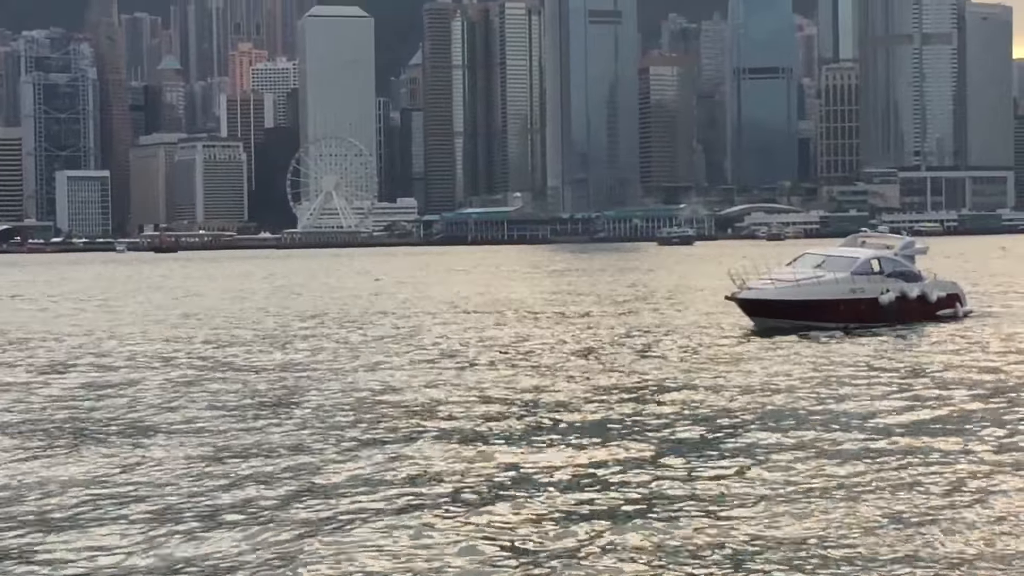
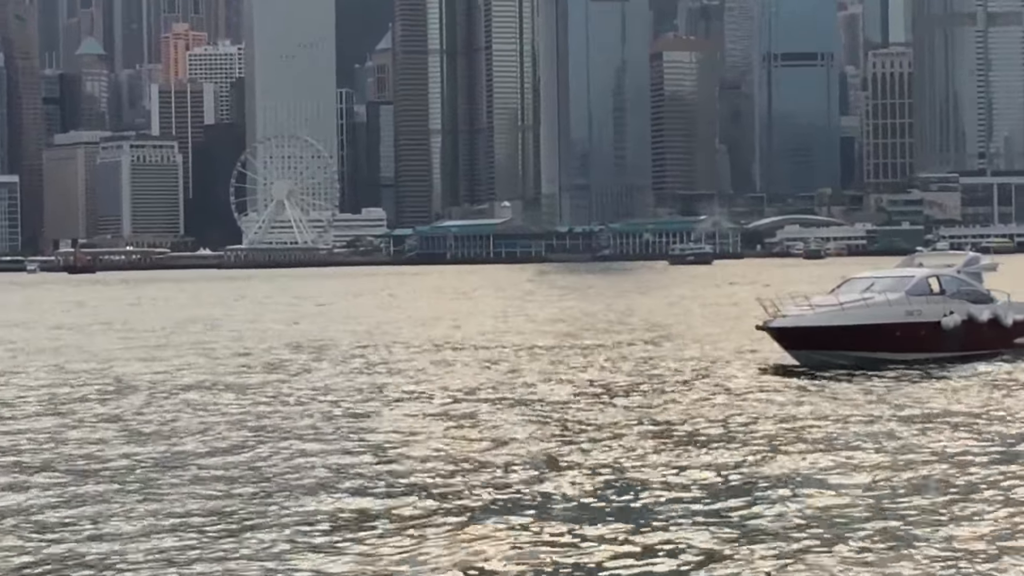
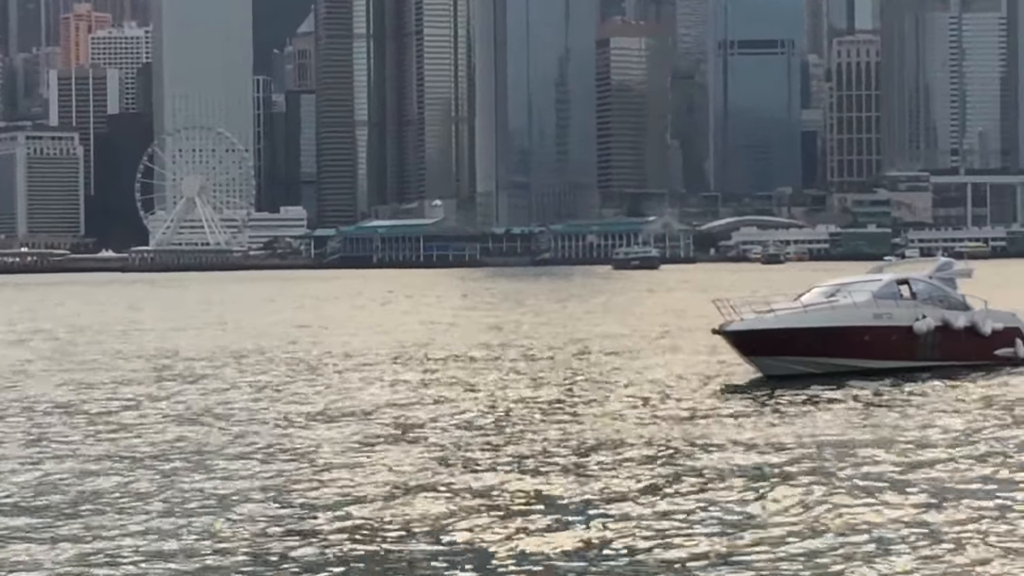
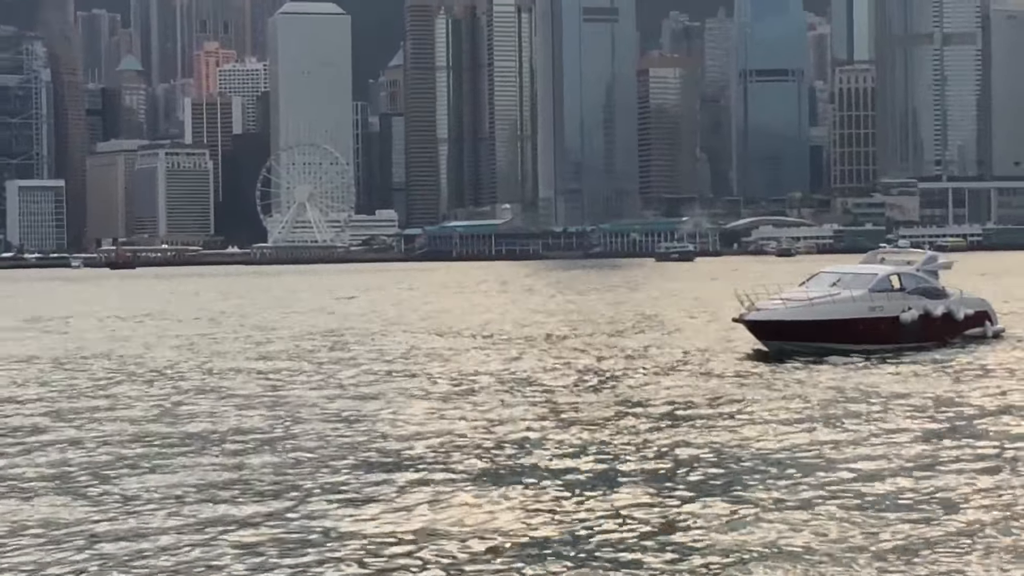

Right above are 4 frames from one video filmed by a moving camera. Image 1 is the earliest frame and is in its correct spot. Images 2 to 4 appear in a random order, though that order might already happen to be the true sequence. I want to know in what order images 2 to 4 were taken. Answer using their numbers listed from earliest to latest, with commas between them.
4, 2, 3
